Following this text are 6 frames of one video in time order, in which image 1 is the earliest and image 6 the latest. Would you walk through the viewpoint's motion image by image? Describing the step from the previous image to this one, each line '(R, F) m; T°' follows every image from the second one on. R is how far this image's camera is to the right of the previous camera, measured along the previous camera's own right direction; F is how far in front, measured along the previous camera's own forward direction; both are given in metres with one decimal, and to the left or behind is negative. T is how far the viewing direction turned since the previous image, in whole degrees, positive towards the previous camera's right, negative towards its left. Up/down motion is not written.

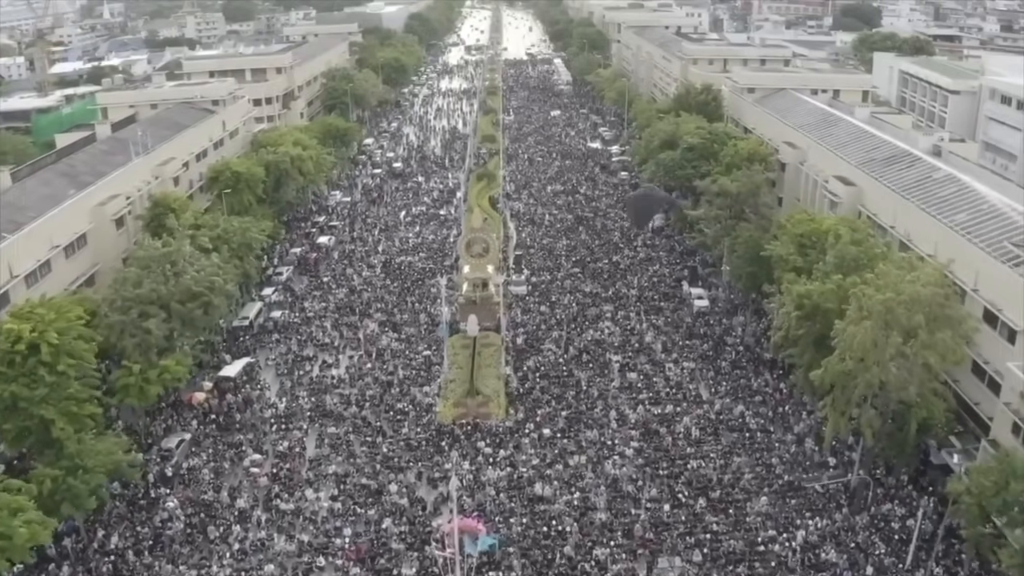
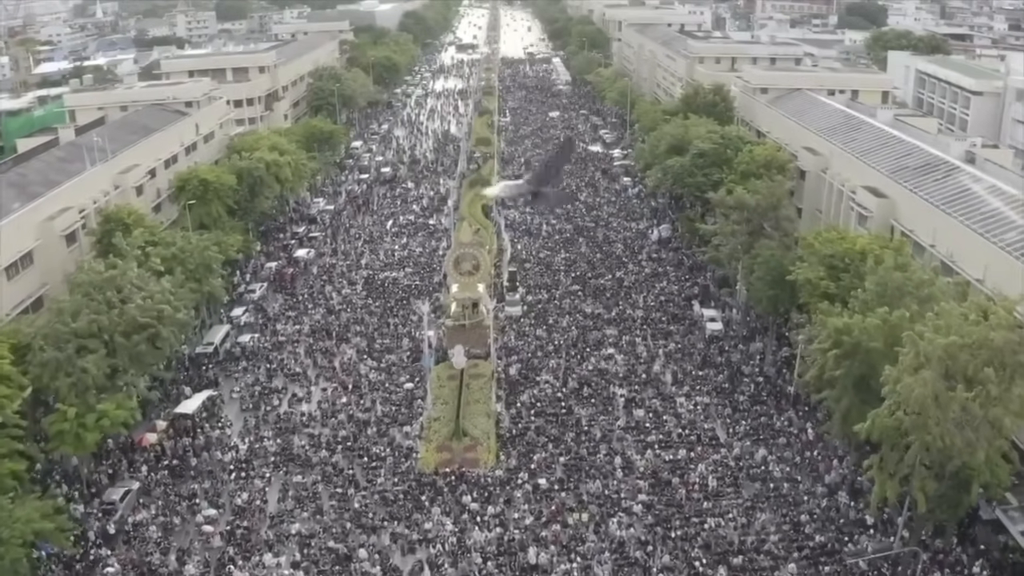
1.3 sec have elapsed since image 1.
(+0.3, +4.2) m; 0°
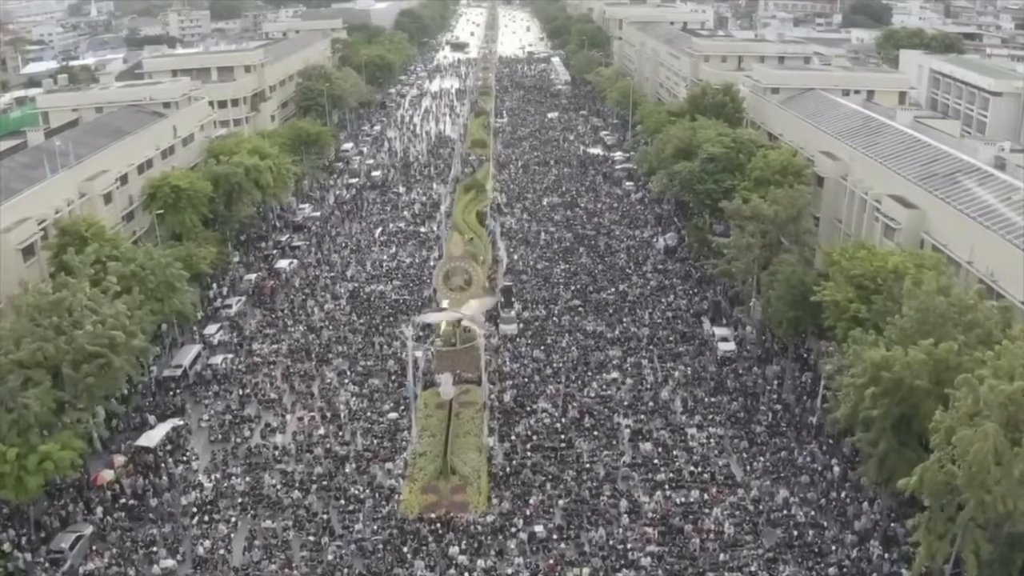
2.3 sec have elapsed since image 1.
(+0.2, +3.1) m; 0°
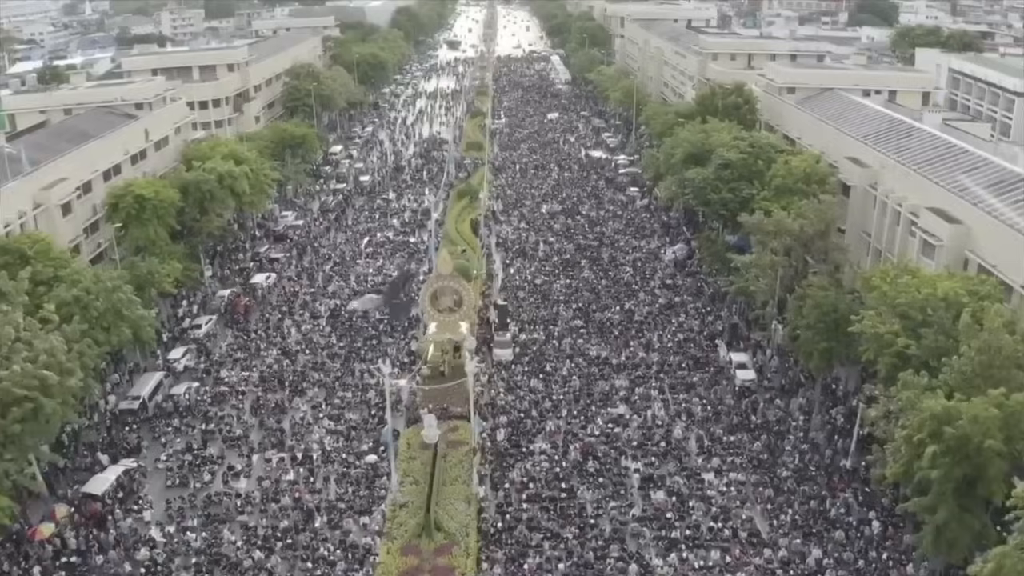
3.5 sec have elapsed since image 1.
(+0.2, +3.6) m; 0°
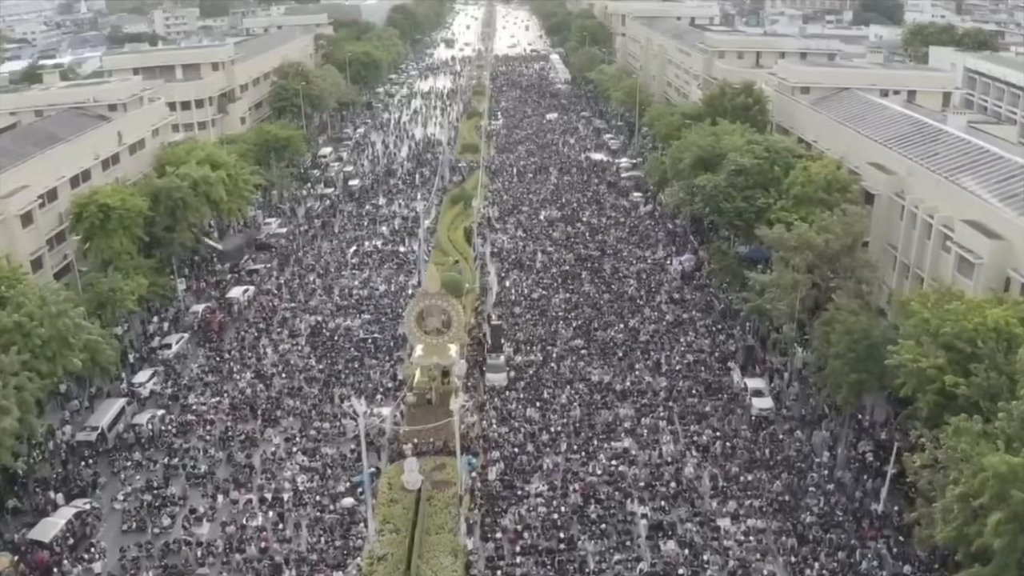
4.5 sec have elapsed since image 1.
(+0.2, +2.9) m; 0°
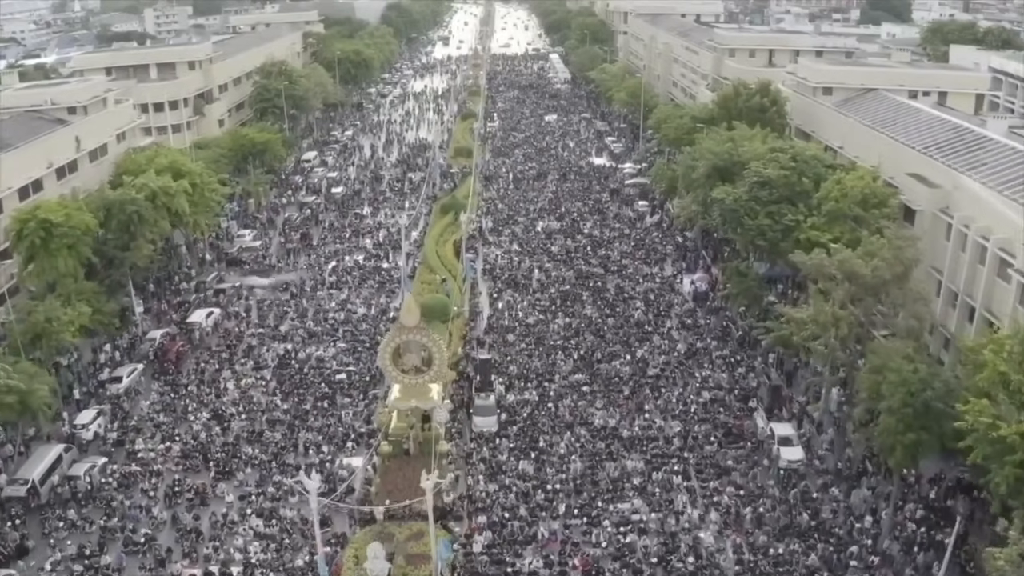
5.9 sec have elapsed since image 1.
(+0.3, +3.9) m; 0°
